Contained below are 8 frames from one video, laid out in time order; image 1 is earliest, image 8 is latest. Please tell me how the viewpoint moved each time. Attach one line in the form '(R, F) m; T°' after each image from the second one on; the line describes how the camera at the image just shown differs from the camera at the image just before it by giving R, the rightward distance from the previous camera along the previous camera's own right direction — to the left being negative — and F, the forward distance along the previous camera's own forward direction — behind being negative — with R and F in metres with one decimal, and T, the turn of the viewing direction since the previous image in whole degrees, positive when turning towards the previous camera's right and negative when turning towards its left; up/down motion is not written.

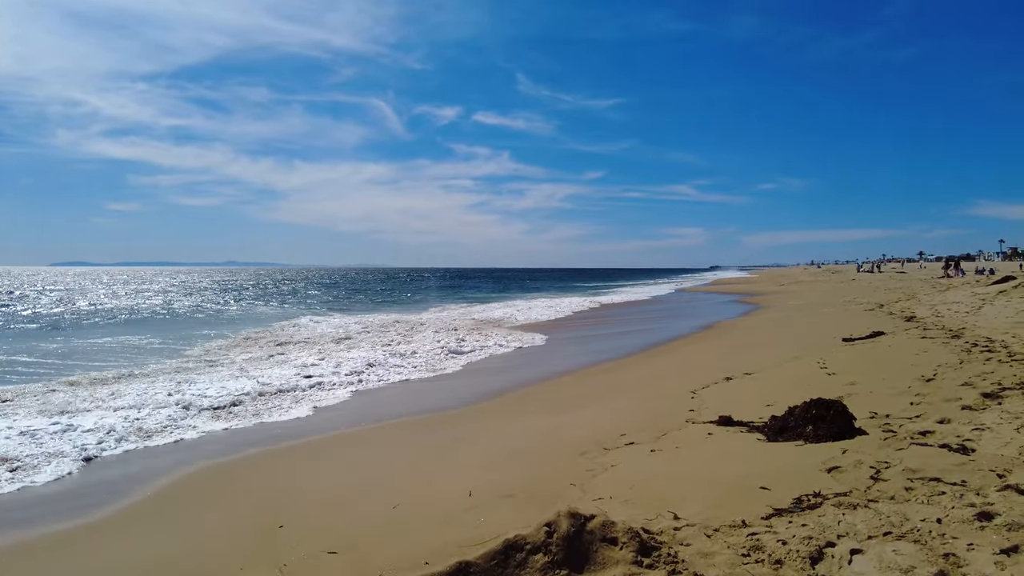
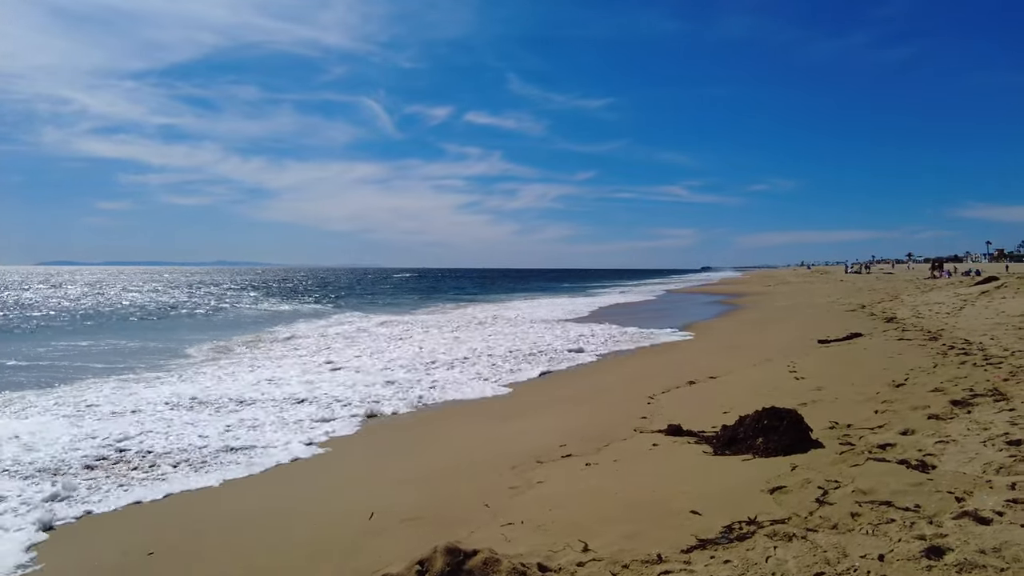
(+0.6, +0.5) m; +1°
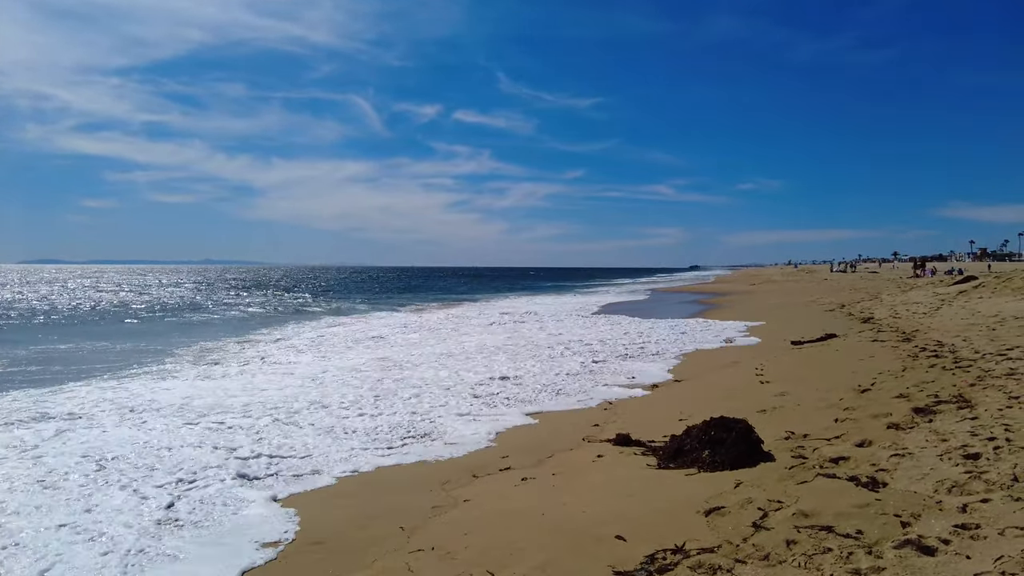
(+0.5, +0.4) m; +1°
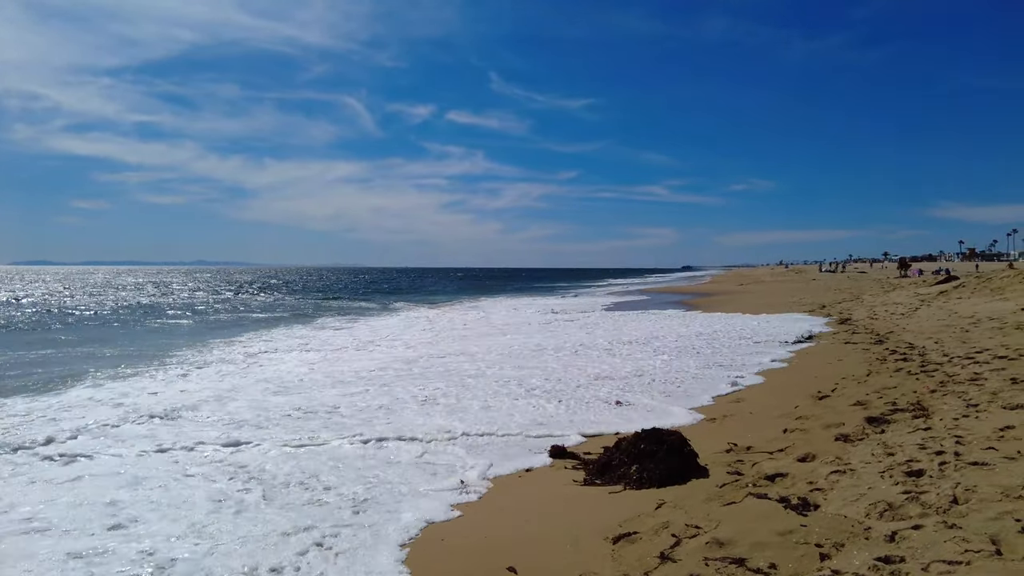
(+0.6, +0.4) m; +1°
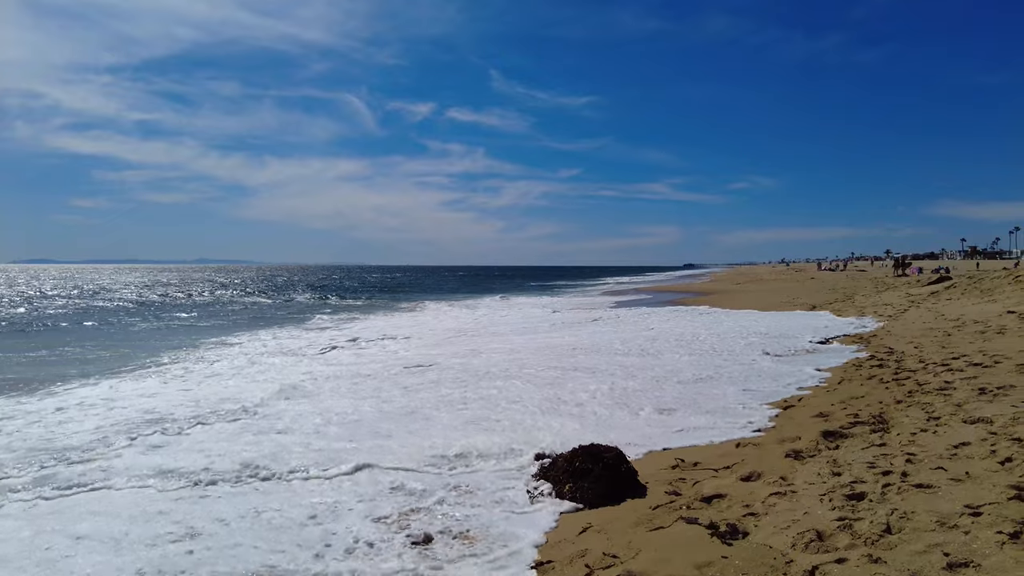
(+0.5, +0.2) m; 0°
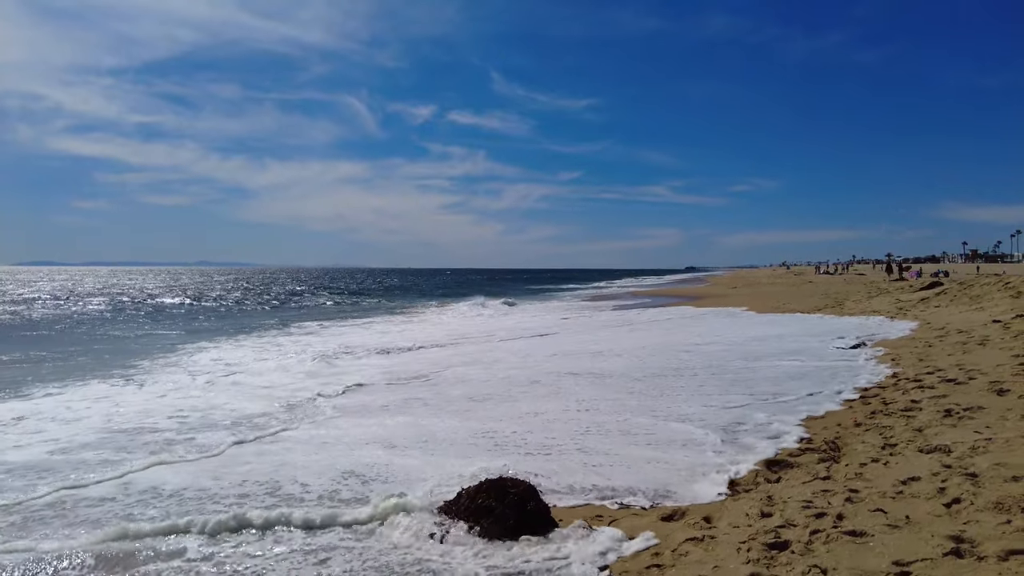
(+0.7, +0.5) m; 0°
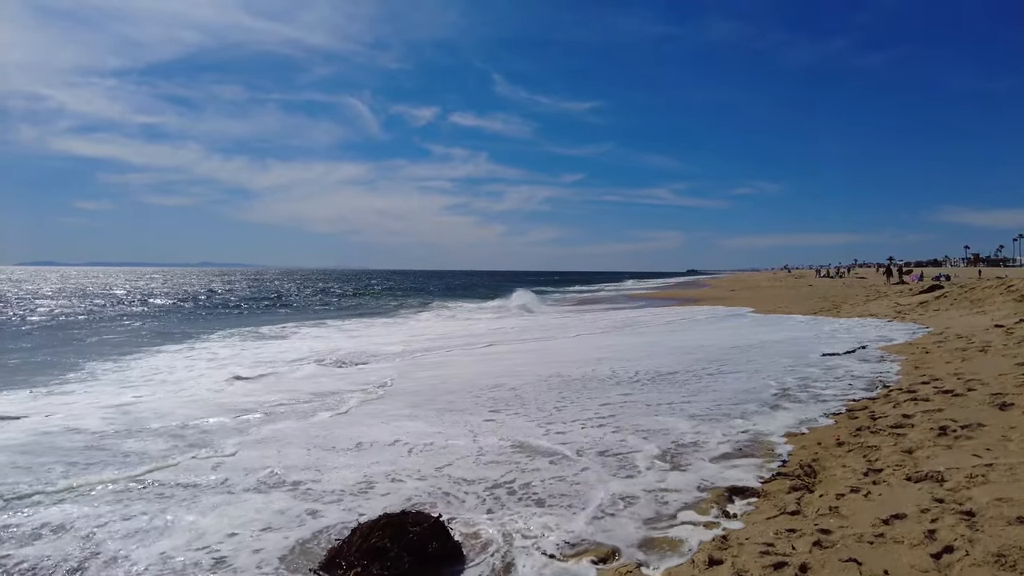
(+0.5, +0.7) m; 0°
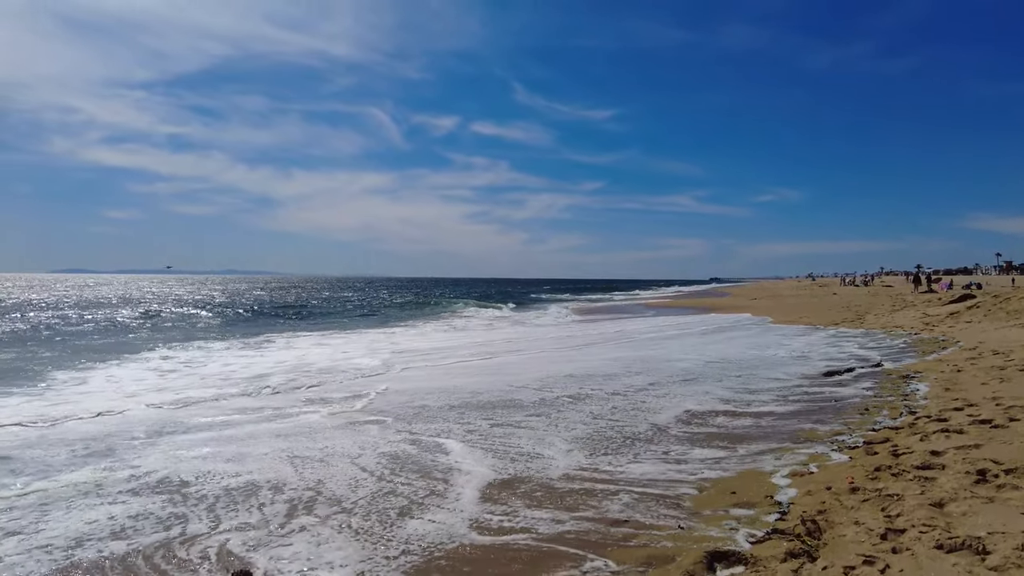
(+0.5, +0.8) m; -2°
